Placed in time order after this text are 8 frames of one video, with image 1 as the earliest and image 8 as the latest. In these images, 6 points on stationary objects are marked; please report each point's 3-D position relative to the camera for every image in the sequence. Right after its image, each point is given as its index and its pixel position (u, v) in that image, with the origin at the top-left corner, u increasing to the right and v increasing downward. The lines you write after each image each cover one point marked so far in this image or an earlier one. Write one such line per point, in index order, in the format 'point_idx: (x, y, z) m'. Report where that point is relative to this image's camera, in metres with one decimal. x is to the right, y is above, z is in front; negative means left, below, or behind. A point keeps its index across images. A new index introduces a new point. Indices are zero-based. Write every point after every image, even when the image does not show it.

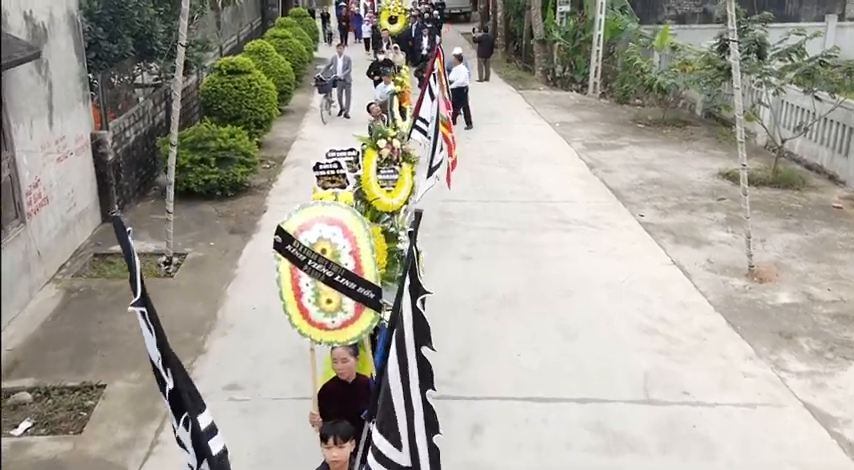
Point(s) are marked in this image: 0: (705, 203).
0: (+2.3, +0.3, +10.9) m
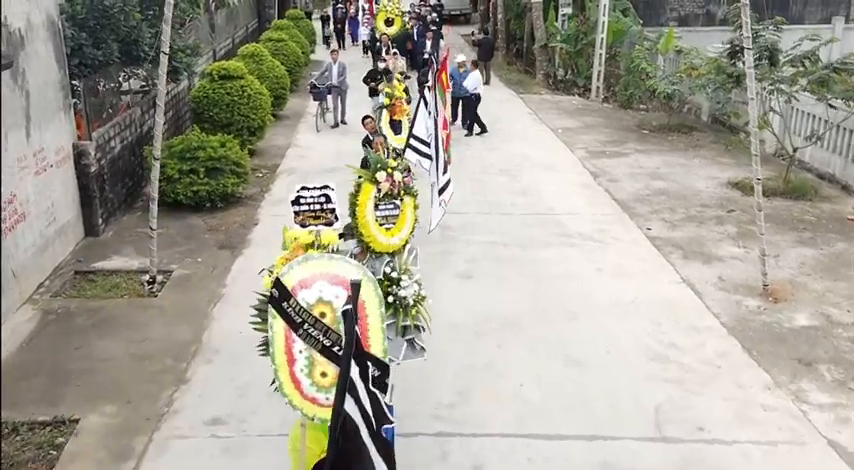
0: (+2.3, +0.2, +10.5) m
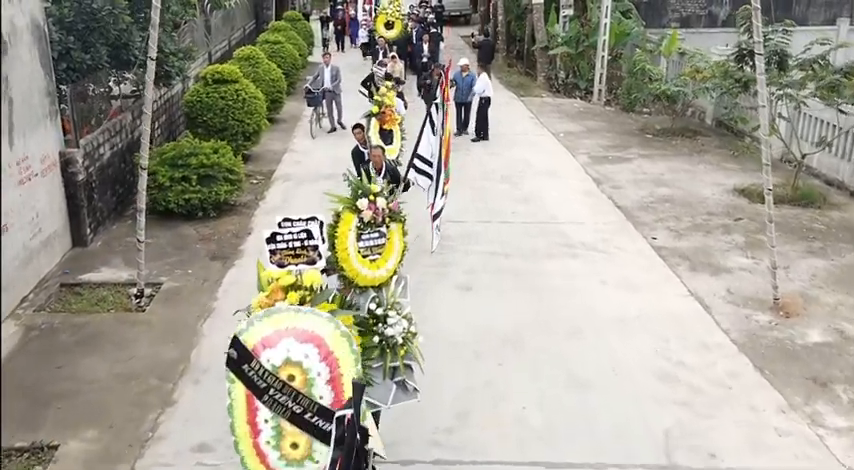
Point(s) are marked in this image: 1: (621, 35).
0: (+2.2, +0.1, +10.2) m
1: (+2.7, +2.8, +18.6) m
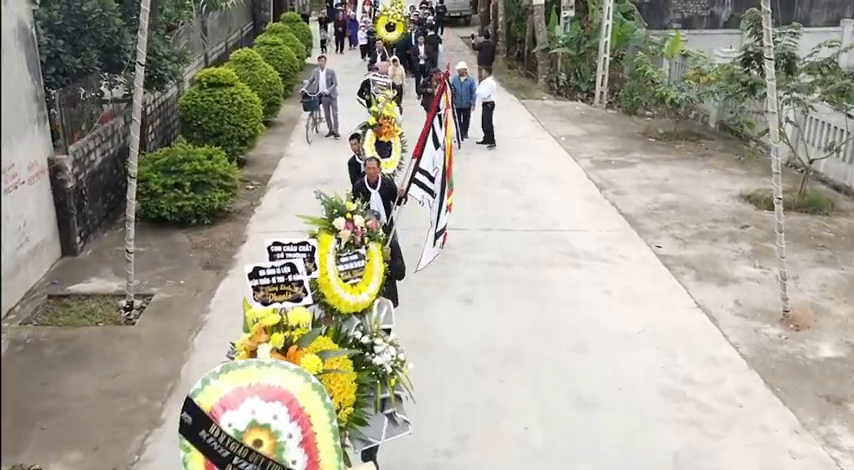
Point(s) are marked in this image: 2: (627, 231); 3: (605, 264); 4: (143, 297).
0: (+2.2, 0.0, +10.0) m
1: (+2.7, +2.7, +18.3) m
2: (+1.5, 0.0, +9.9) m
3: (+1.2, -0.2, +8.9) m
4: (-1.7, -0.4, +8.0) m
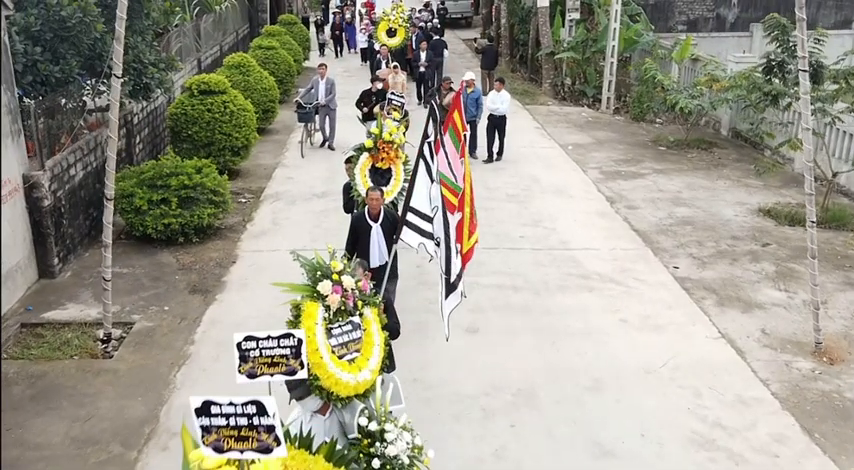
0: (+2.3, -0.1, +9.4) m
1: (+2.7, +2.6, +17.8) m
2: (+1.5, -0.1, +9.3) m
3: (+1.2, -0.3, +8.3) m
4: (-1.7, -0.5, +7.4) m
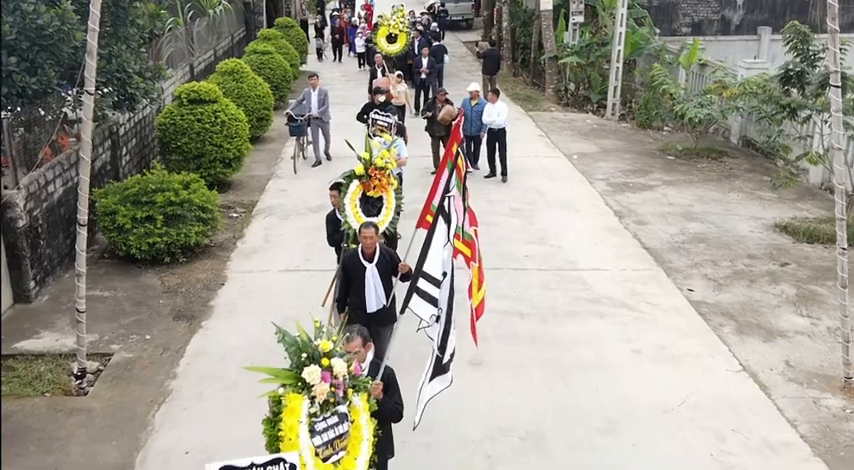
0: (+2.2, -0.2, +8.9) m
1: (+2.7, +2.5, +17.3) m
2: (+1.5, -0.2, +8.8) m
3: (+1.2, -0.5, +7.8) m
4: (-1.7, -0.6, +6.9) m
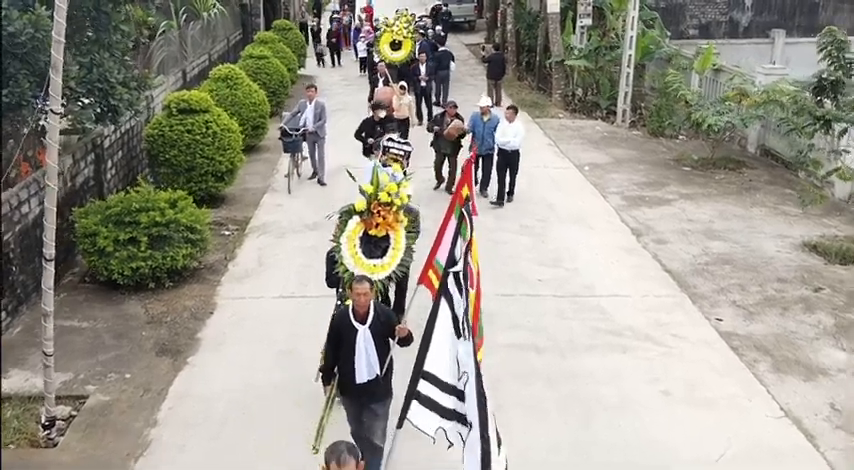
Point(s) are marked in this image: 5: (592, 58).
0: (+2.3, -0.4, +8.2) m
1: (+2.7, +2.3, +16.6) m
2: (+1.5, -0.4, +8.2) m
3: (+1.2, -0.6, +7.1) m
4: (-1.7, -0.8, +6.3) m
5: (+2.2, +2.3, +17.5) m
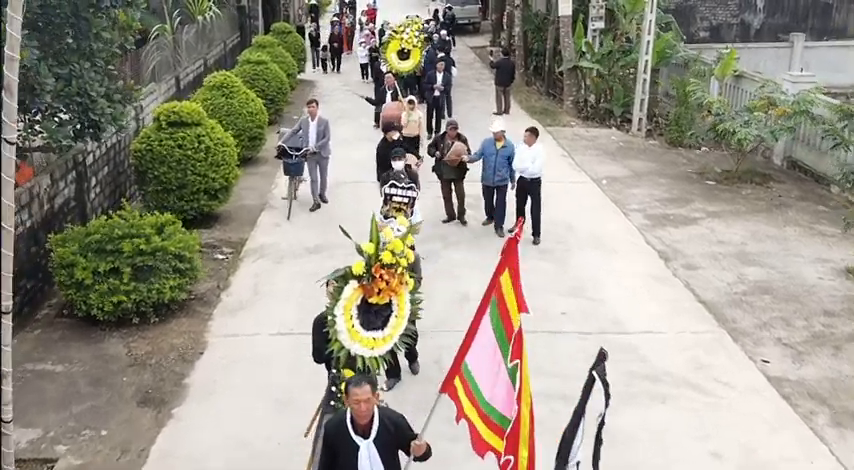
0: (+2.4, -0.5, +7.5) m
1: (+2.8, +2.1, +15.8) m
2: (+1.6, -0.5, +7.4) m
3: (+1.3, -0.8, +6.4) m
4: (-1.6, -0.9, +5.5) m
5: (+2.2, +2.2, +16.7) m
